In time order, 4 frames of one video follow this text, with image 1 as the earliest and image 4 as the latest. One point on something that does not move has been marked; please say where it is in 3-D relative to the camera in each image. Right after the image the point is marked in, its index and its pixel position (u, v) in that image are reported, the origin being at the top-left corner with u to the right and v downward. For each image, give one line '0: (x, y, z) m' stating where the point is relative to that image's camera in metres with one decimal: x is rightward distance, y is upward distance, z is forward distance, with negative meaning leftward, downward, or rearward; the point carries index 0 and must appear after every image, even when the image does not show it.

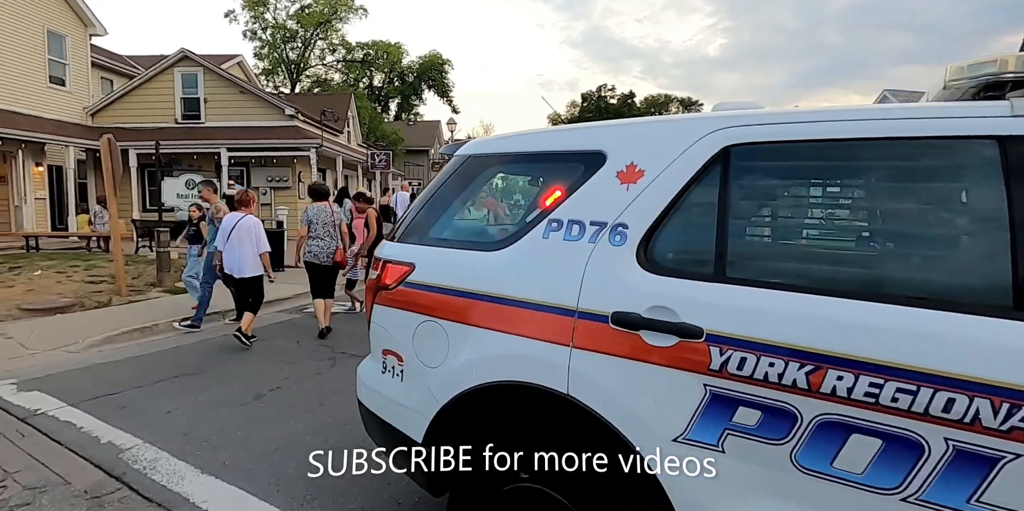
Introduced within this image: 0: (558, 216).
0: (+0.2, +0.1, +2.3) m
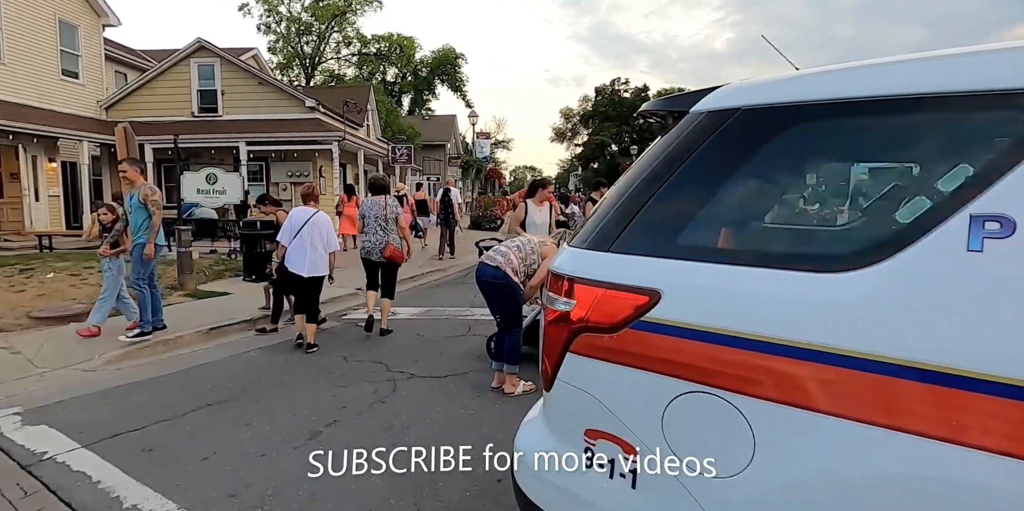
0: (+1.0, +0.1, +1.3) m
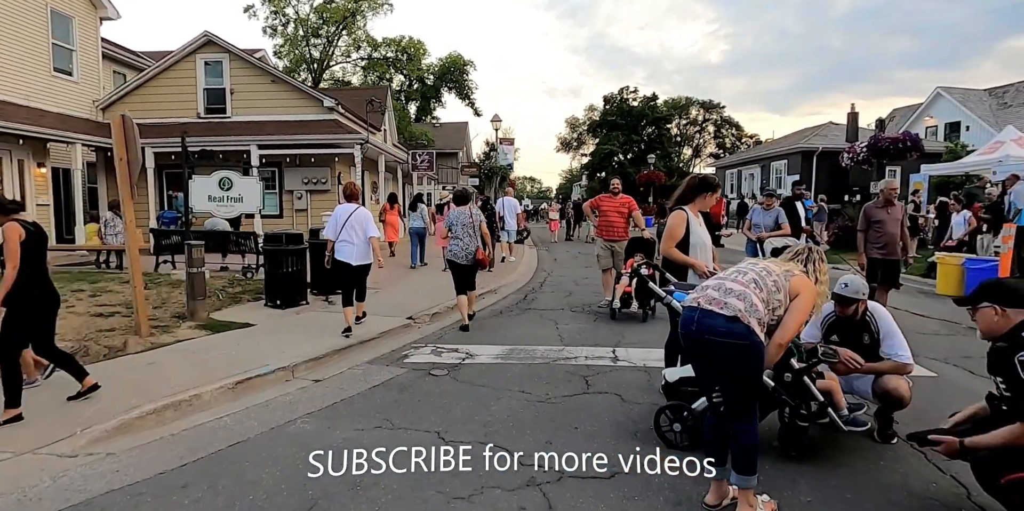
0: (+2.2, 0.0, -0.6) m
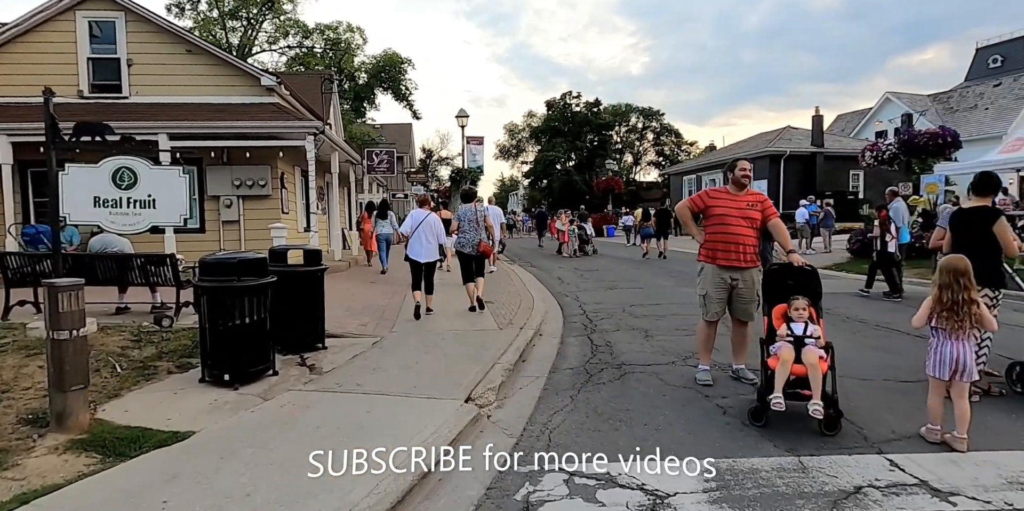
0: (+4.2, -0.1, -3.5) m
